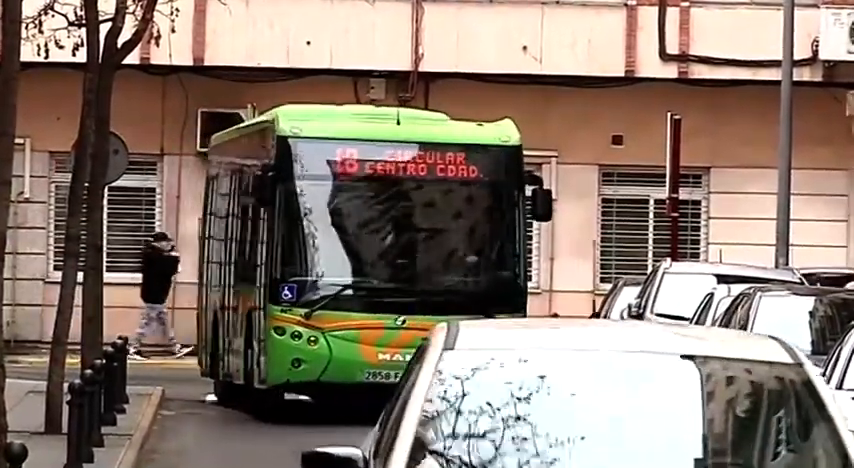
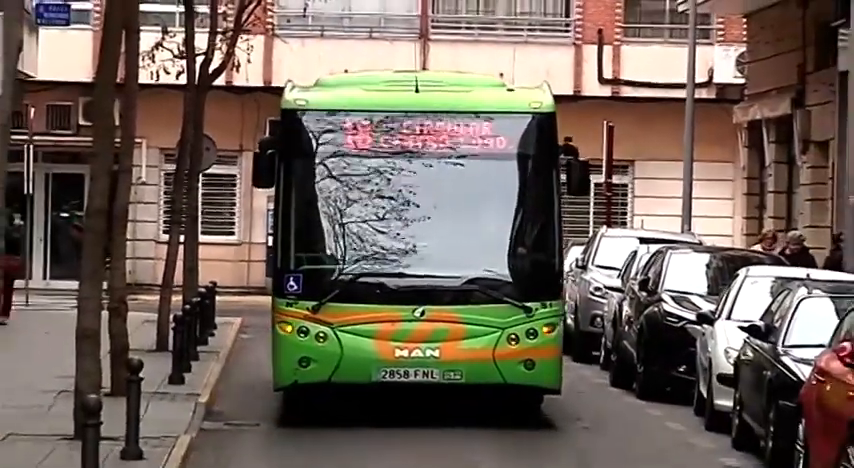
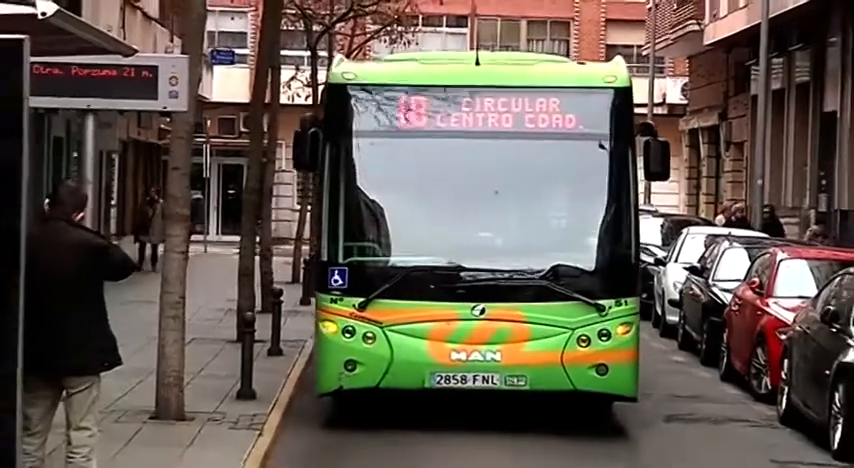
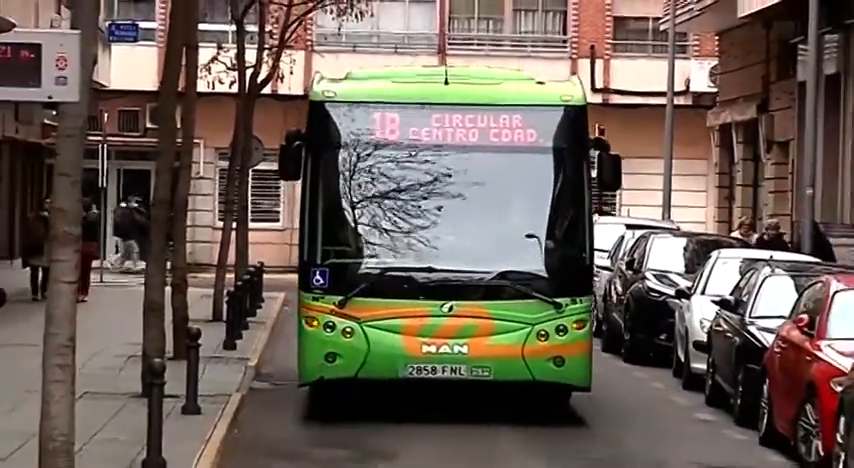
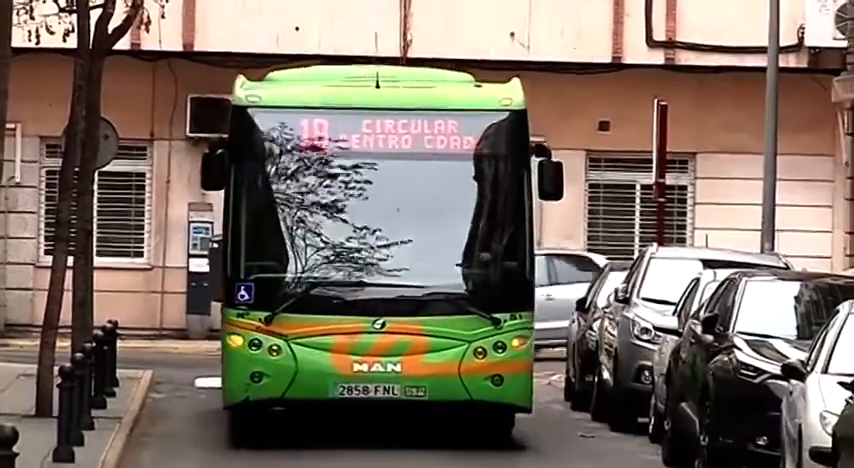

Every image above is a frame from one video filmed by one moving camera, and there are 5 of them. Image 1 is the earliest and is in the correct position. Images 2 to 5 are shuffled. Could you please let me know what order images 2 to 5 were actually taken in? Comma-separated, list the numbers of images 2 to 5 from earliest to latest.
5, 2, 4, 3
